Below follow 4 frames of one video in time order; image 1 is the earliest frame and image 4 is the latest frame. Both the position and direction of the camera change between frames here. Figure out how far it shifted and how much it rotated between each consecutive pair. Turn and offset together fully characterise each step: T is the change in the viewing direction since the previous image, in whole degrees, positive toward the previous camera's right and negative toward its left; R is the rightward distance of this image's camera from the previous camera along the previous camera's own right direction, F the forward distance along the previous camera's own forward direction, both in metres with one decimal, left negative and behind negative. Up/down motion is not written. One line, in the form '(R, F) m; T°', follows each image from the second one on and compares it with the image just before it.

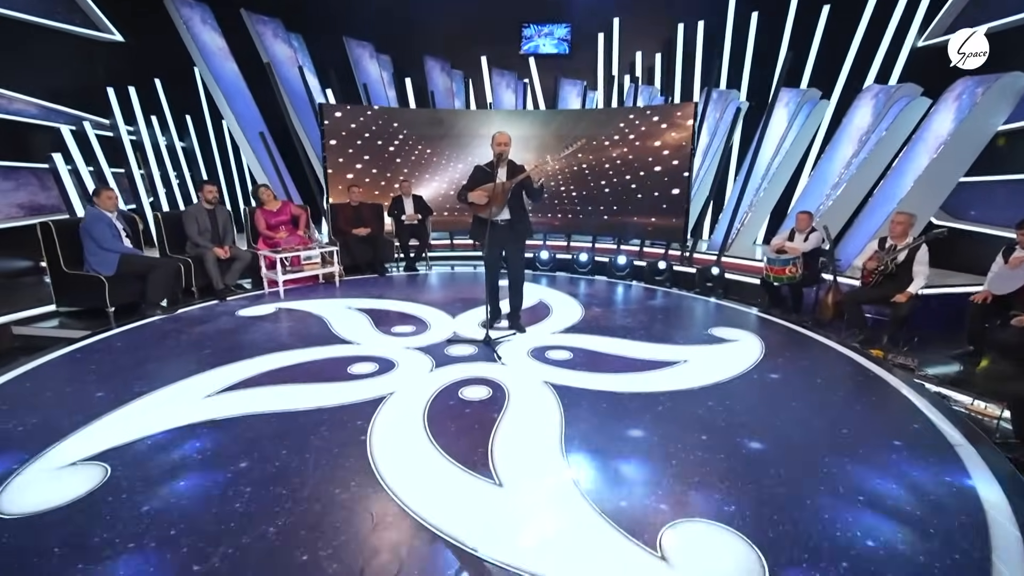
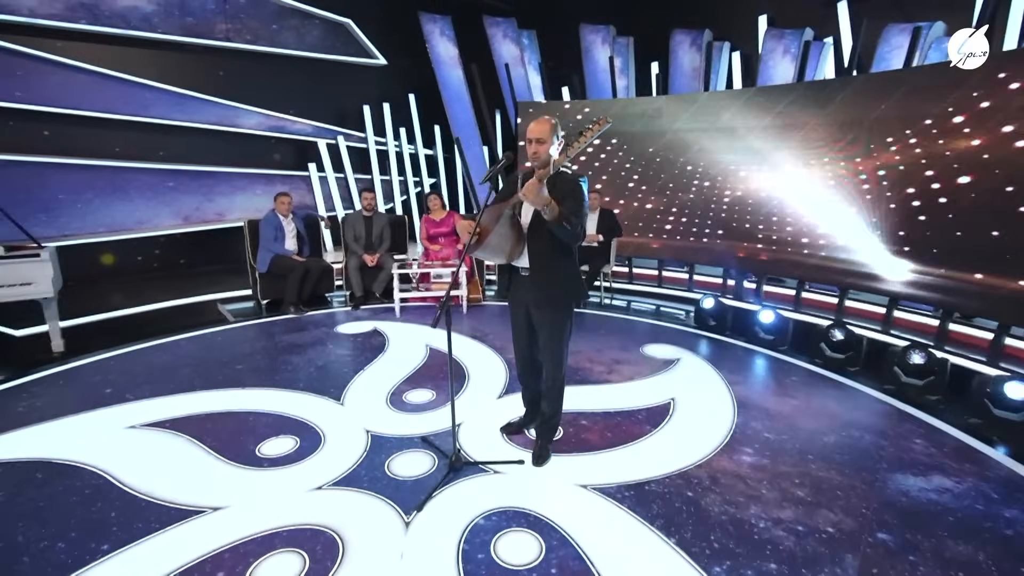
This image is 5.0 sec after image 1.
(+1.3, +2.0) m; -39°
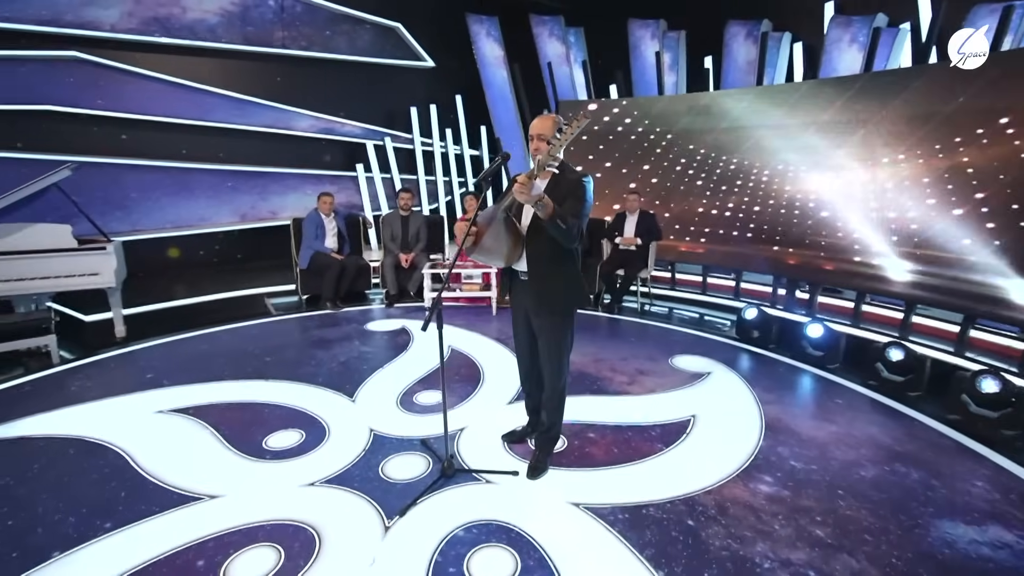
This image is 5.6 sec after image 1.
(+0.3, +0.1) m; -7°
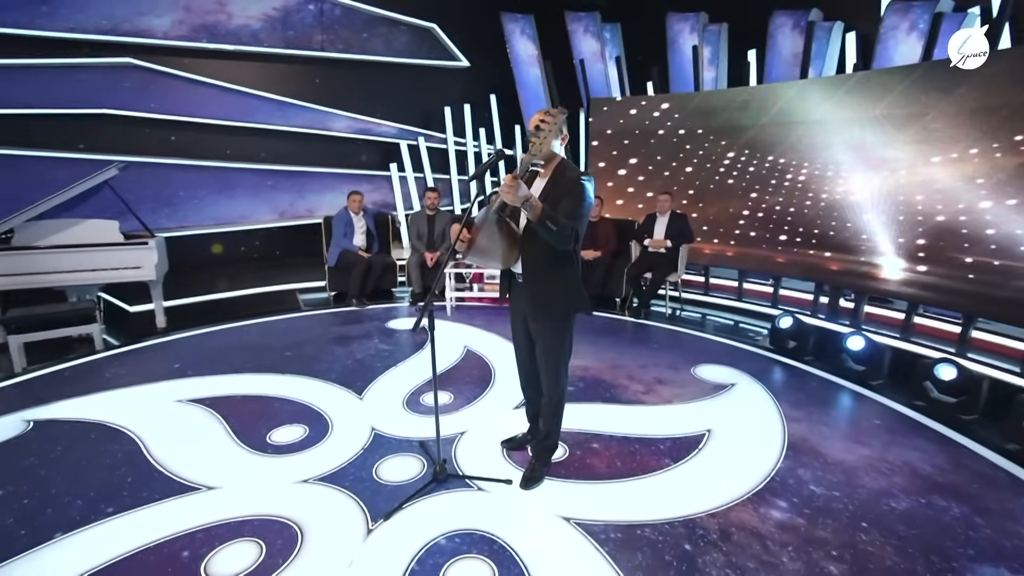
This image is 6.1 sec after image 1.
(+0.2, +0.1) m; -5°
